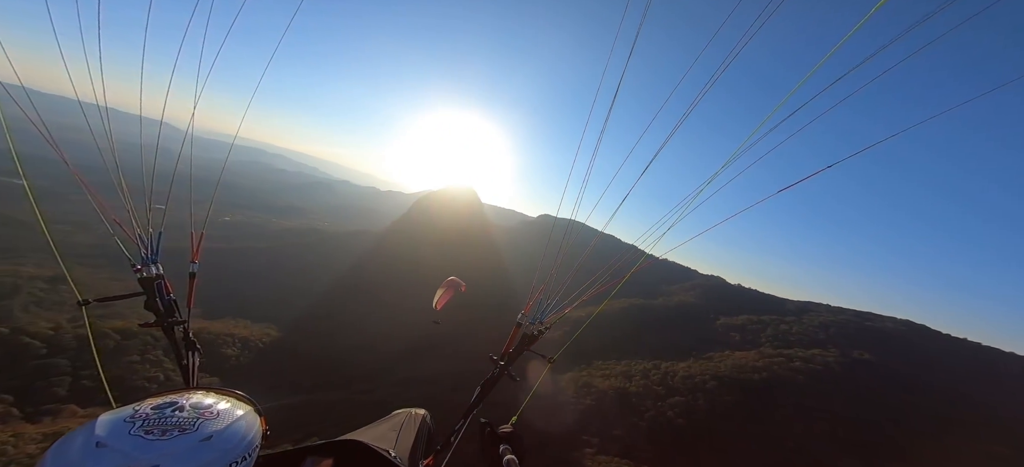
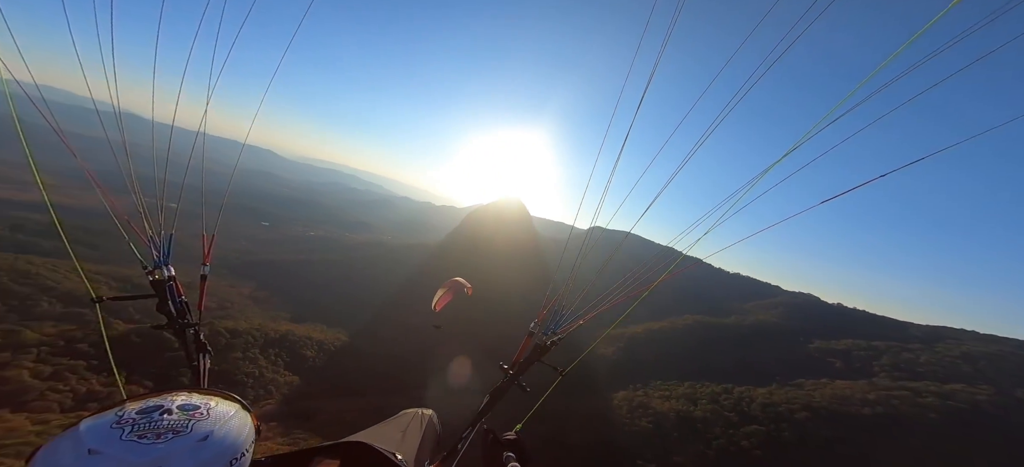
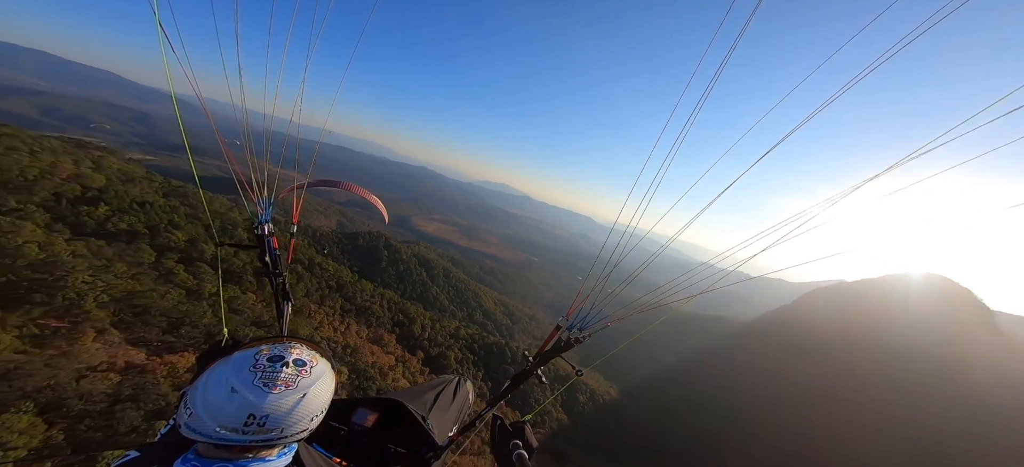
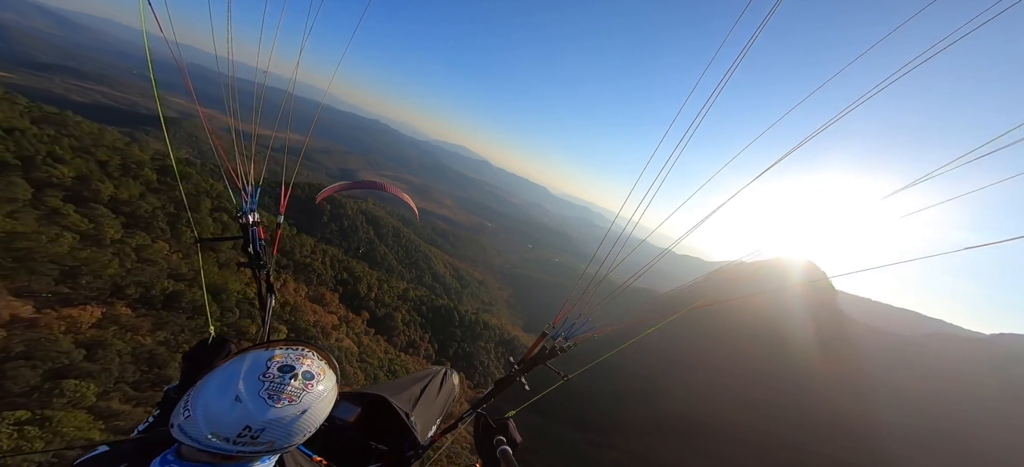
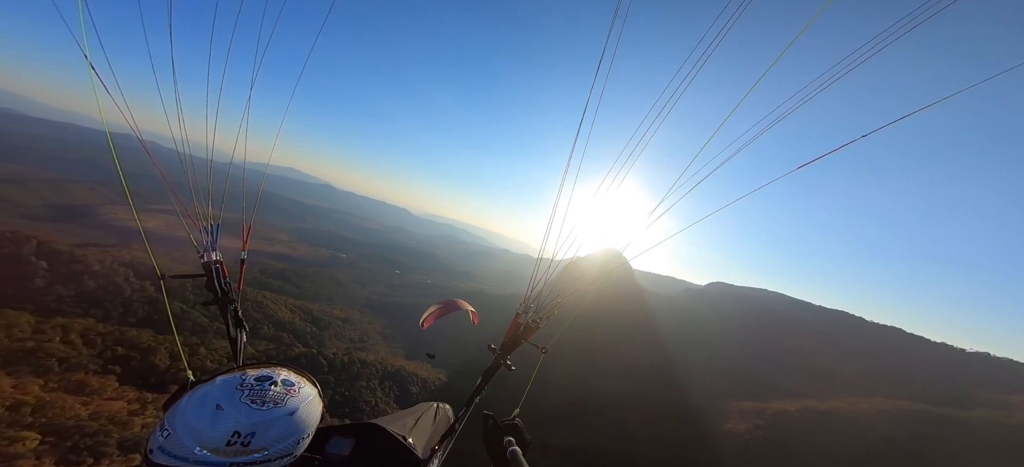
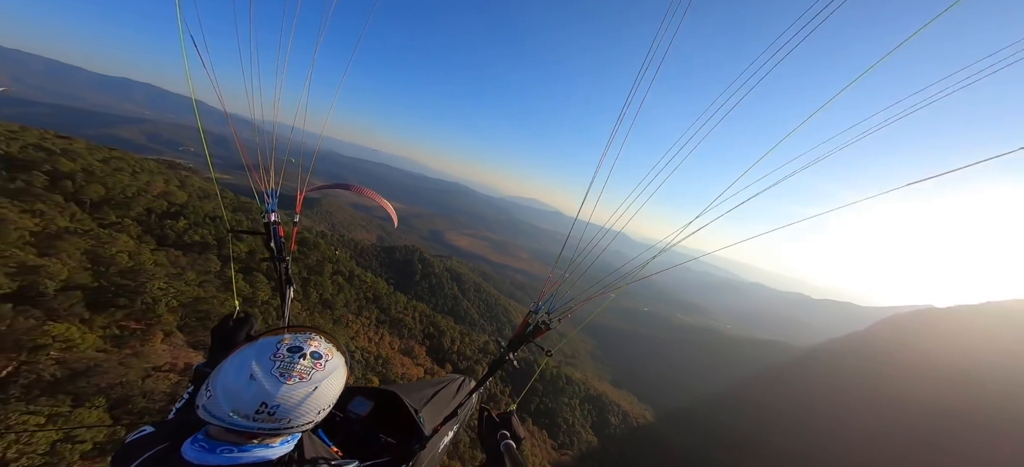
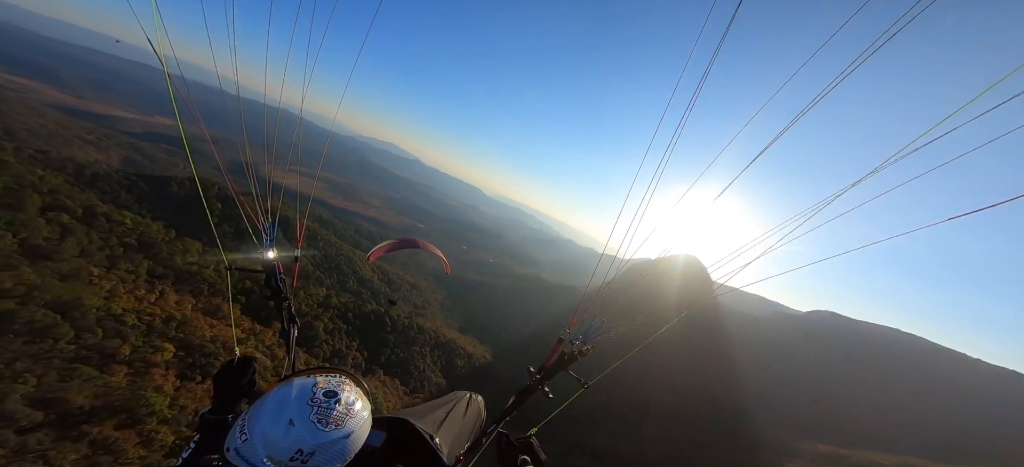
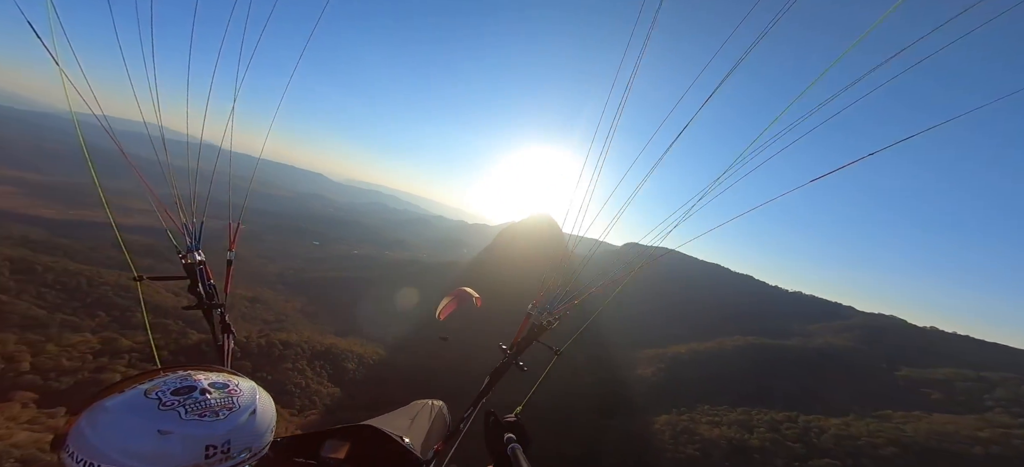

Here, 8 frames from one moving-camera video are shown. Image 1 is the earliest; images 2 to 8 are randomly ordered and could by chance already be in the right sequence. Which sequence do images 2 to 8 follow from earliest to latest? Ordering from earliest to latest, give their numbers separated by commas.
2, 8, 5, 7, 4, 3, 6
